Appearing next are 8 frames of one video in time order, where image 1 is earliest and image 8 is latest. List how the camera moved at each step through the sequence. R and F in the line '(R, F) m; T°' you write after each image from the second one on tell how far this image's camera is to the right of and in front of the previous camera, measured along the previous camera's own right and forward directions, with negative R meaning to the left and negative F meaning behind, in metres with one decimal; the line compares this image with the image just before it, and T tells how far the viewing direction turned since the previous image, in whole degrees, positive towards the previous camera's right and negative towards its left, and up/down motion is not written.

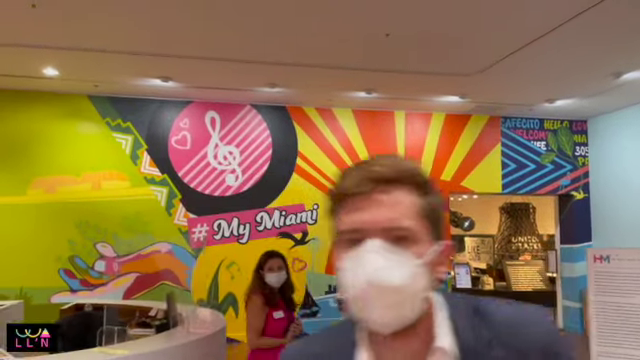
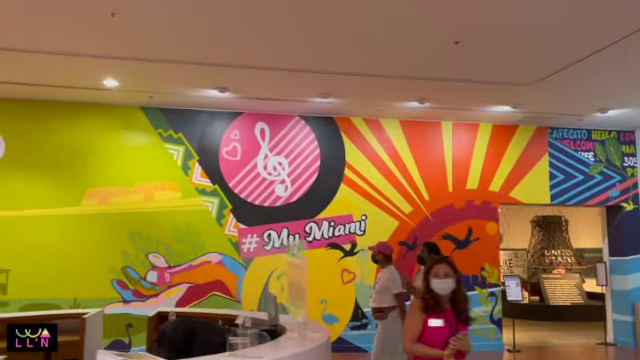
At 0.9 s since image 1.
(-0.4, 0.0) m; -1°
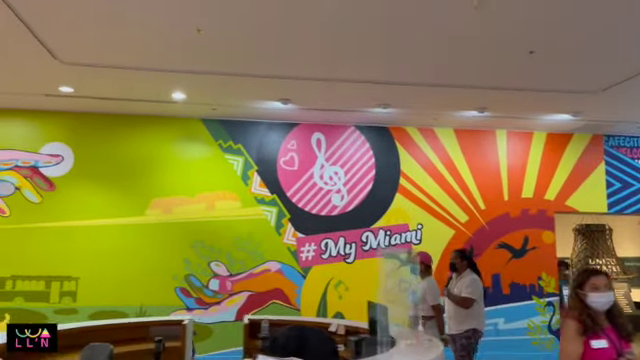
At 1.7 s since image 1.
(-0.4, -0.1) m; -2°
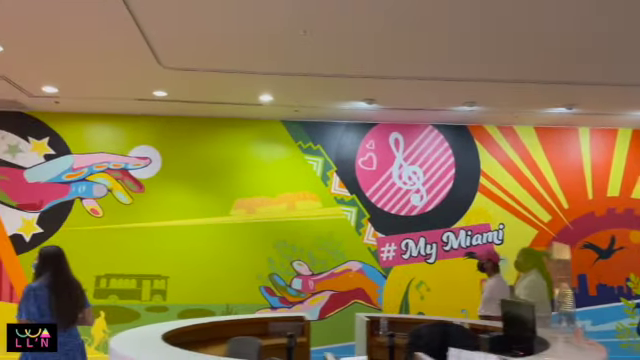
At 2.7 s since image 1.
(-0.4, 0.0) m; -4°
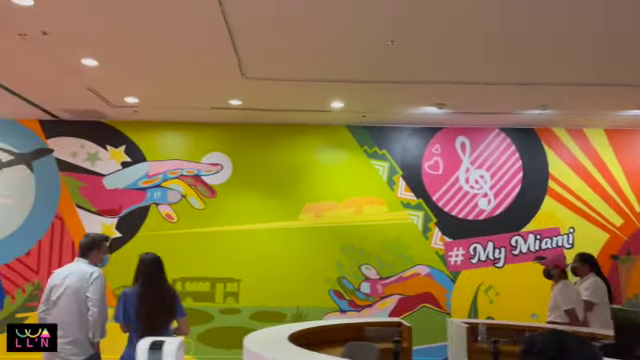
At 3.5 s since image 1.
(-0.4, -0.1) m; -3°
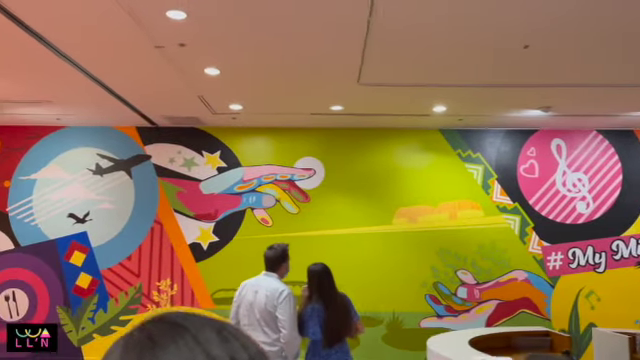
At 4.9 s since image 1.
(-0.7, 0.0) m; -3°
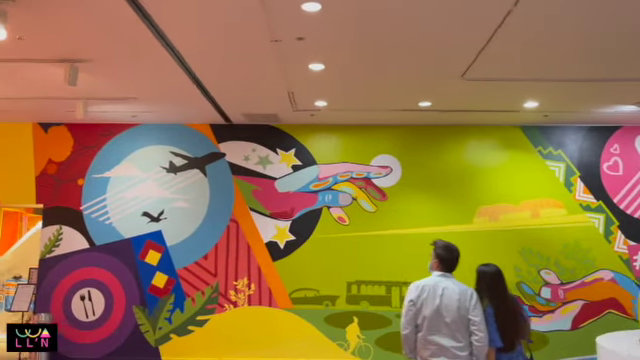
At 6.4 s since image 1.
(-0.7, +0.1) m; -1°
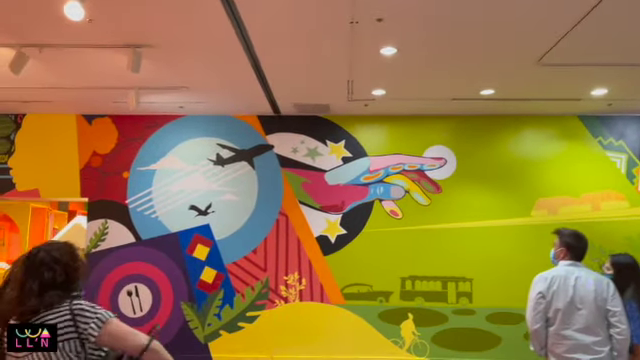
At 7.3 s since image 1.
(-0.4, +0.1) m; -1°
